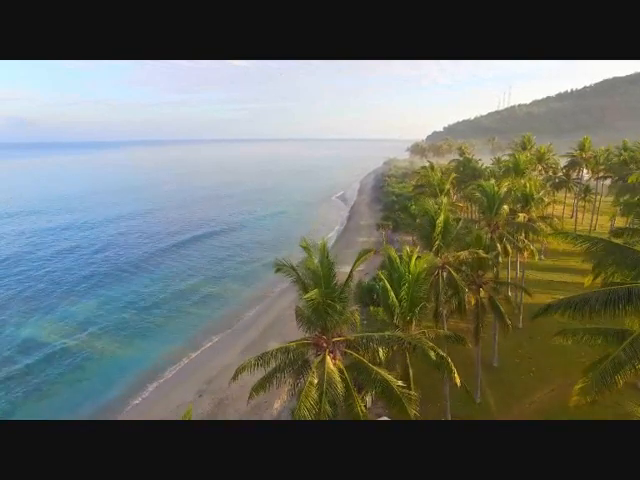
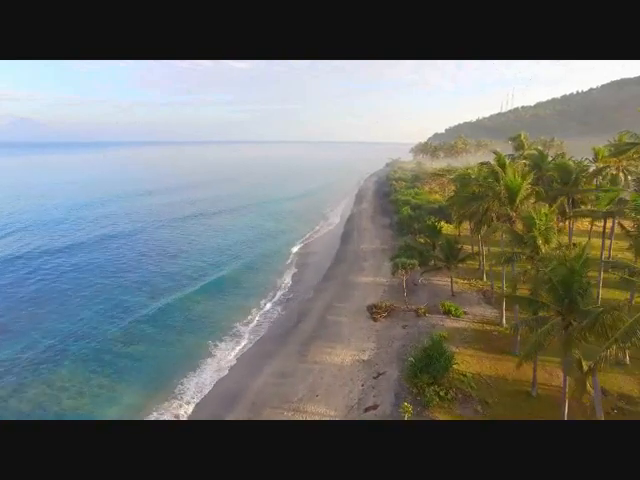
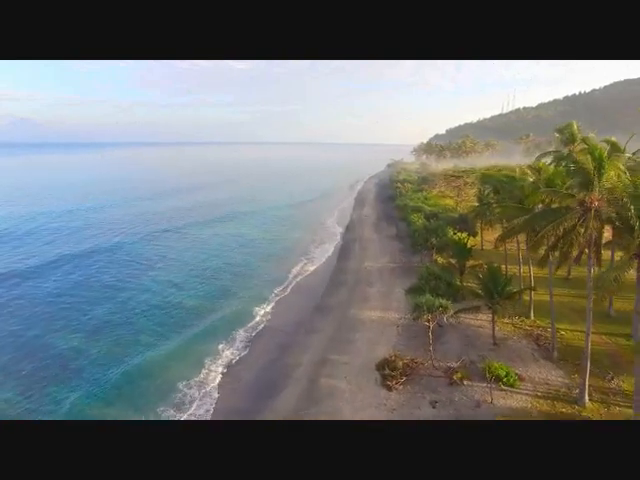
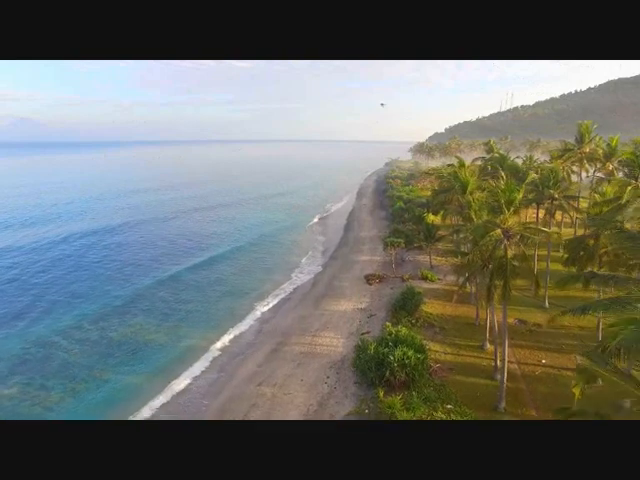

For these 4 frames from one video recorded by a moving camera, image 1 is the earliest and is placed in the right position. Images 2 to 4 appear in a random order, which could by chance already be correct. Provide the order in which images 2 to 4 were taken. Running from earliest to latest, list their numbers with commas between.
4, 2, 3
